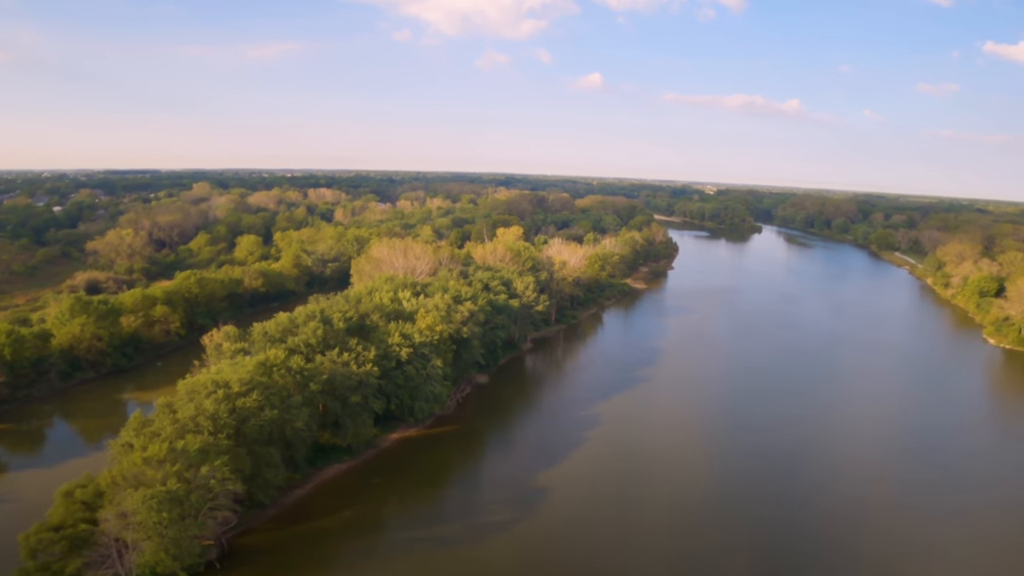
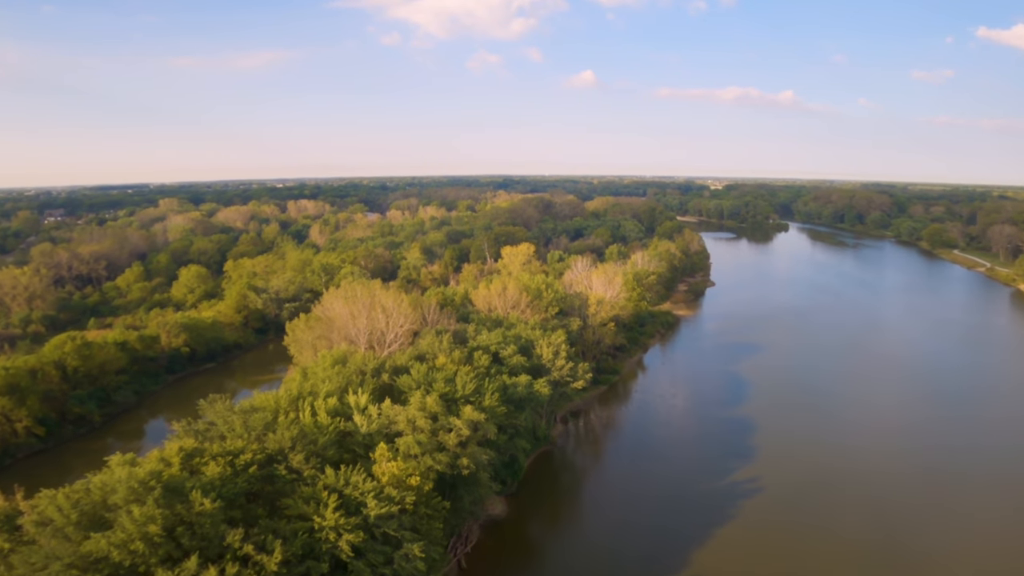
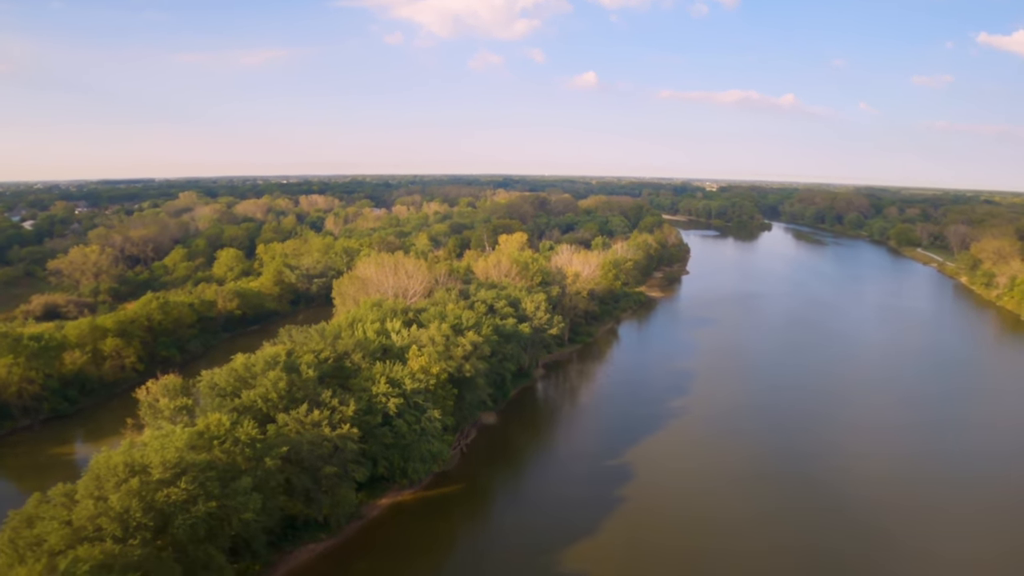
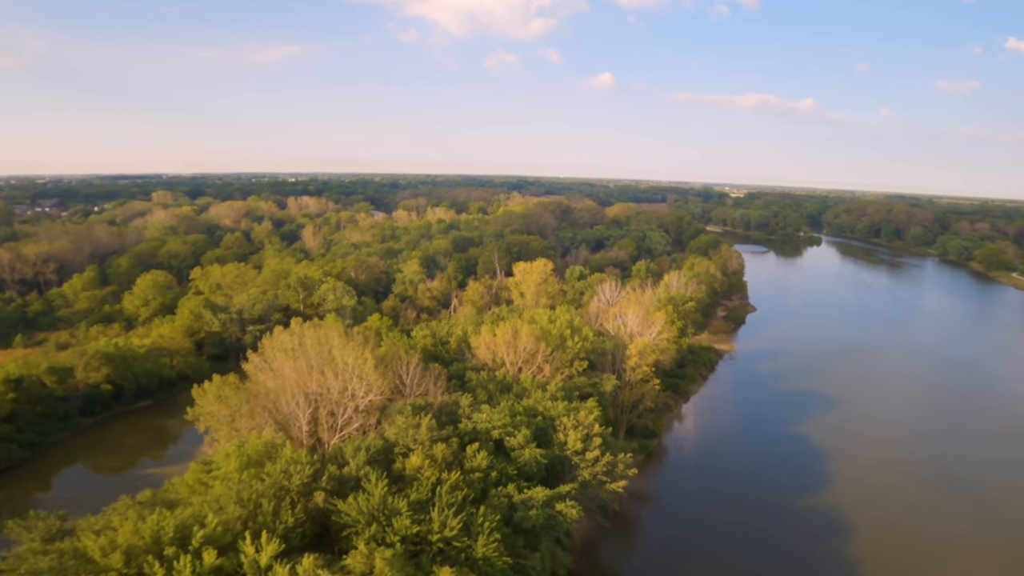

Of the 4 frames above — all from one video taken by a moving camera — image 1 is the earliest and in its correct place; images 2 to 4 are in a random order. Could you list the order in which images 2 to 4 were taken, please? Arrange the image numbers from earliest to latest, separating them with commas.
3, 2, 4
